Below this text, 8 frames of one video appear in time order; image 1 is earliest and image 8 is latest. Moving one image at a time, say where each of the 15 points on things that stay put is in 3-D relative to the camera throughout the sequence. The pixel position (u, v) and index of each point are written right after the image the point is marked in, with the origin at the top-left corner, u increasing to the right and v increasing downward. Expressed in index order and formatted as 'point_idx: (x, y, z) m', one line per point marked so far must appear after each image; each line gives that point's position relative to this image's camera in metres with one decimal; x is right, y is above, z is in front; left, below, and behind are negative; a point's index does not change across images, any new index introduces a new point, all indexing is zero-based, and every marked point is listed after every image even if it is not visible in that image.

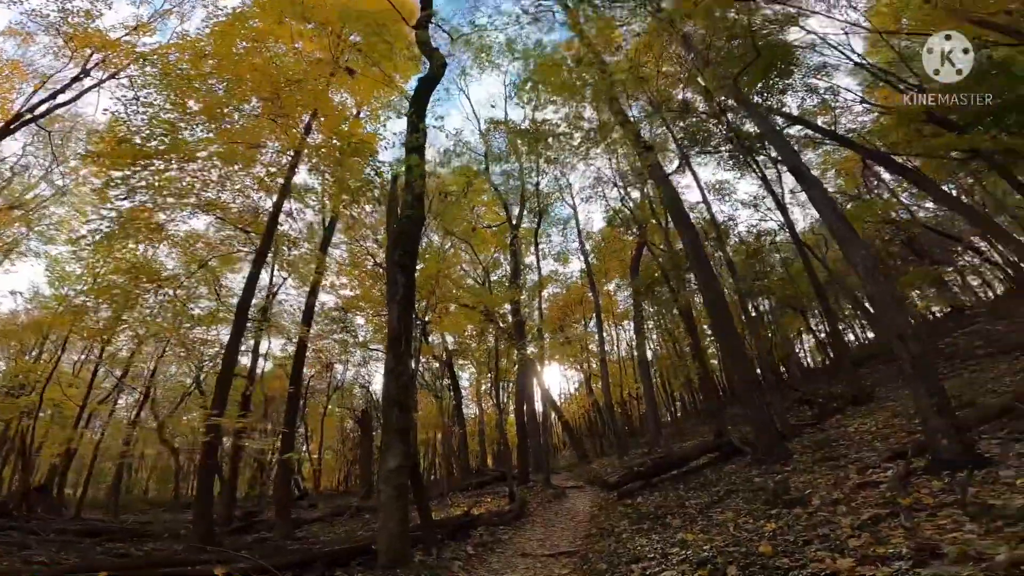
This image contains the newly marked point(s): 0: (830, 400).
0: (+6.7, -2.3, +9.9) m
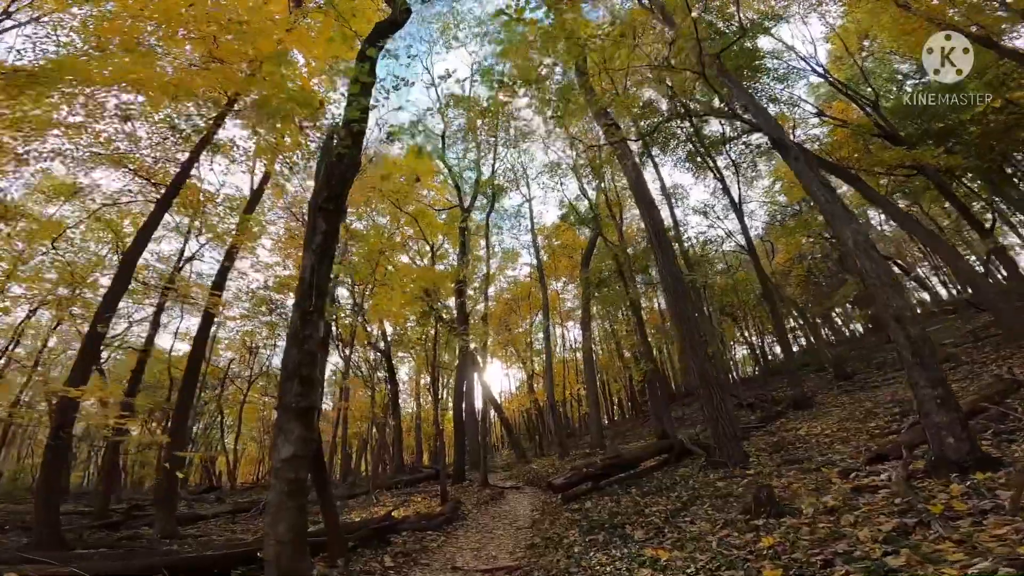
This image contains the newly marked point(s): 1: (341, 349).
0: (+5.5, -2.4, +9.9) m
1: (-6.0, -2.2, +16.7) m
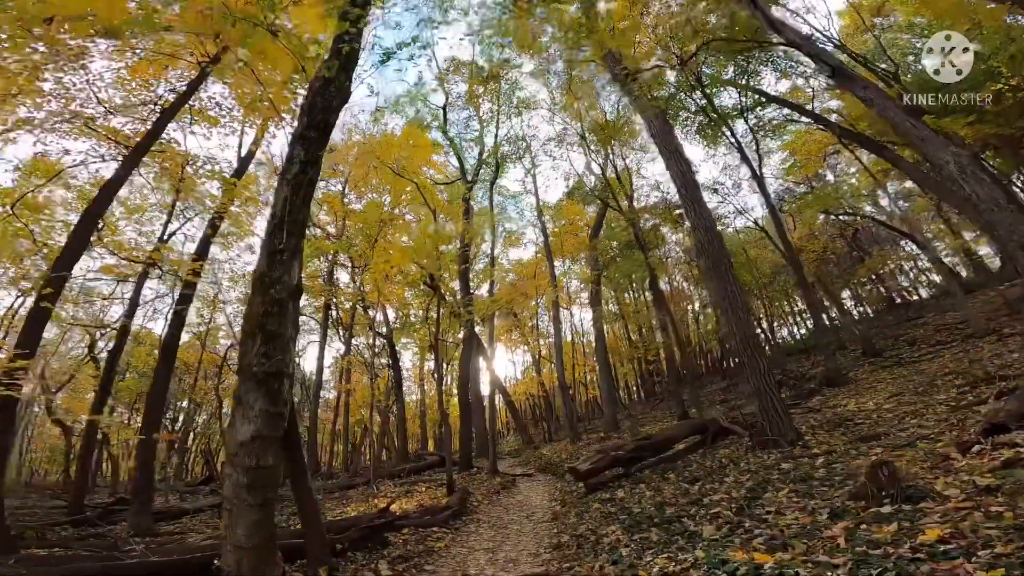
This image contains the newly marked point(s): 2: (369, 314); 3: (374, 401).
0: (+5.6, -1.9, +9.2) m
1: (-5.8, -1.6, +16.1) m
2: (-4.5, -0.8, +14.8) m
3: (-4.8, -3.9, +16.5) m
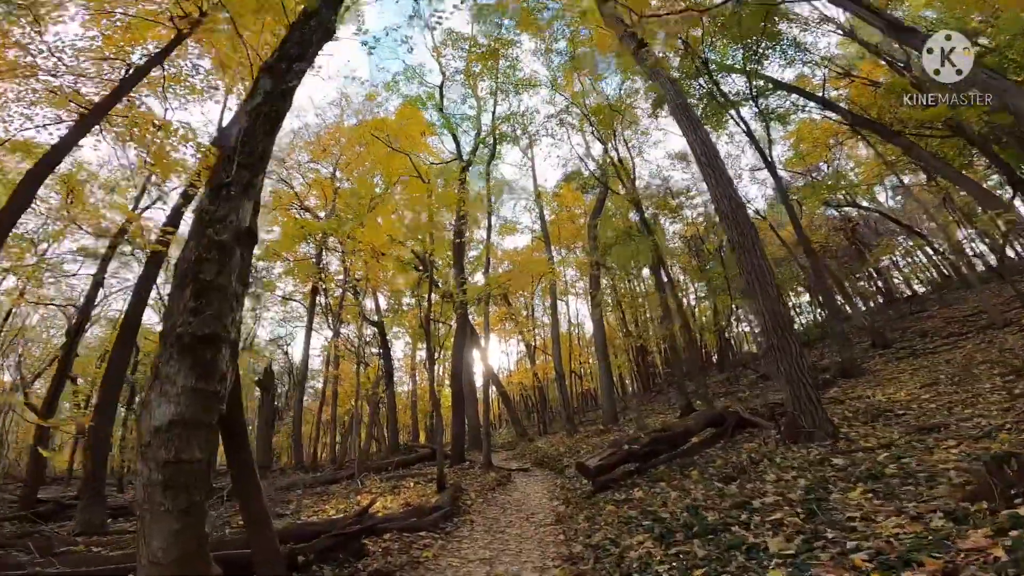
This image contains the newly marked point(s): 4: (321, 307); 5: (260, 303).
0: (+5.6, -1.6, +8.8) m
1: (-6.0, -1.1, +15.5) m
2: (-4.6, -0.4, +14.2) m
3: (-5.0, -3.5, +16.0) m
4: (-6.4, -0.6, +15.8) m
5: (-9.5, -0.6, +17.9) m
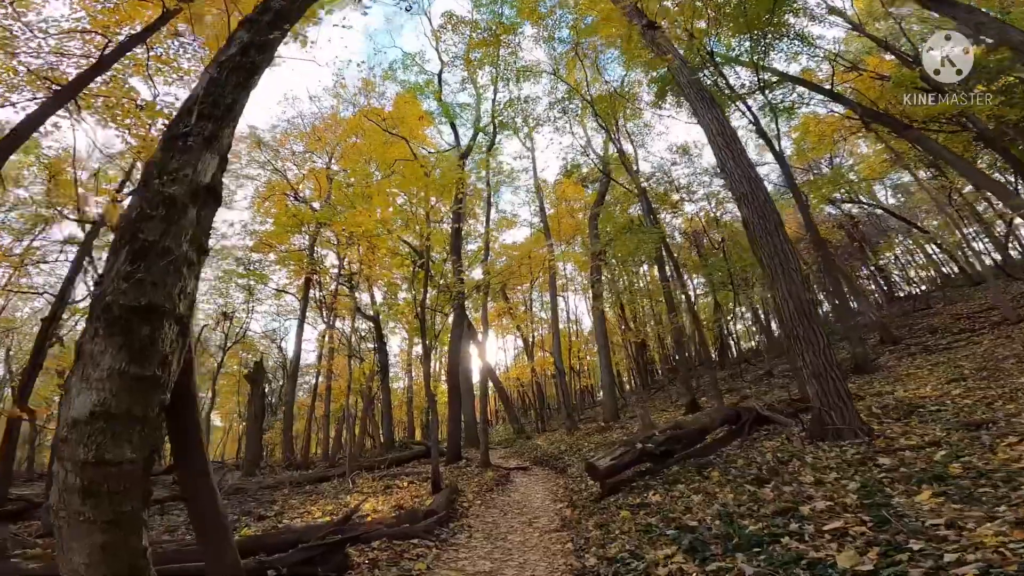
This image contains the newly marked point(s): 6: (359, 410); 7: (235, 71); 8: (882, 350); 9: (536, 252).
0: (+5.5, -1.5, +8.5) m
1: (-6.0, -0.9, +15.1) m
2: (-4.7, -0.2, +13.9) m
3: (-5.1, -3.2, +15.6) m
4: (-6.4, -0.4, +15.4) m
5: (-9.6, -0.3, +17.5) m
6: (-6.3, -5.1, +19.7) m
7: (-1.4, +1.1, +2.4) m
8: (+7.5, -1.3, +9.6) m
9: (+0.8, +1.2, +15.4) m
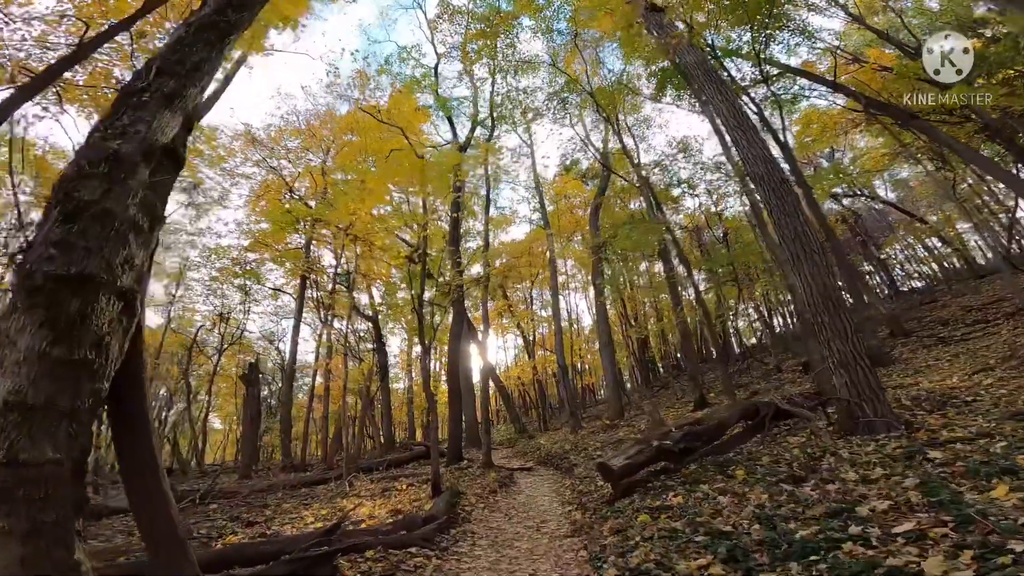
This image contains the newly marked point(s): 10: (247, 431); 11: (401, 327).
0: (+5.6, -1.4, +8.3) m
1: (-6.0, -0.9, +14.9) m
2: (-4.6, -0.1, +13.6) m
3: (-5.0, -3.2, +15.4) m
4: (-6.4, -0.4, +15.2) m
5: (-9.6, -0.3, +17.2) m
6: (-6.2, -5.0, +19.4) m
7: (-1.4, +1.2, +2.2) m
8: (+7.5, -1.1, +9.3) m
9: (+0.8, +1.3, +15.2) m
10: (-6.4, -3.5, +11.5) m
11: (-3.8, -1.3, +16.2) m
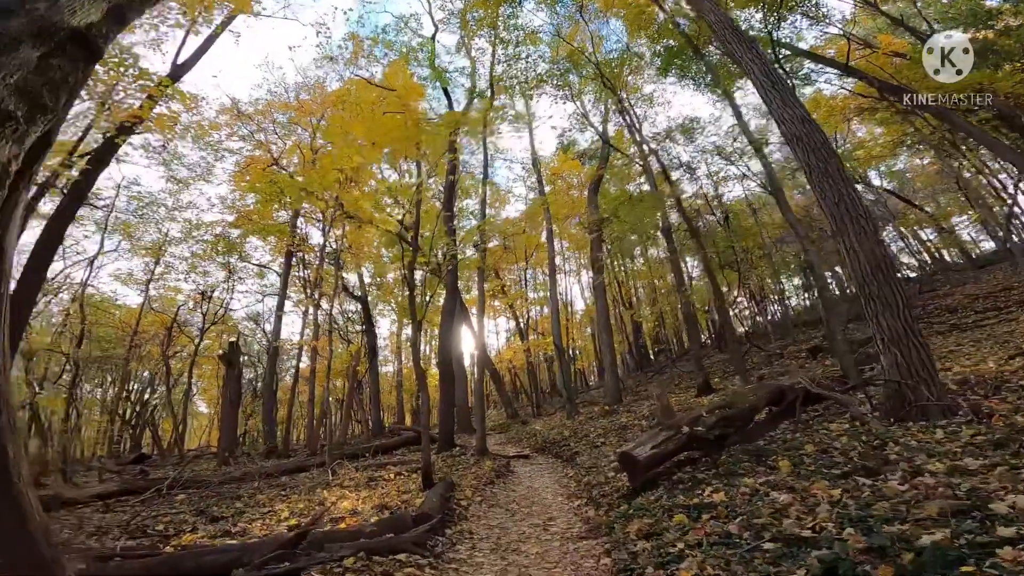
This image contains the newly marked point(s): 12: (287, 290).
0: (+5.5, -1.1, +7.9) m
1: (-6.2, -0.2, +14.3) m
2: (-4.8, +0.4, +13.1) m
3: (-5.2, -2.6, +14.9) m
4: (-6.6, +0.3, +14.6) m
5: (-9.8, +0.4, +16.5) m
6: (-6.6, -4.3, +19.0) m
7: (-1.3, +1.4, +1.6) m
8: (+7.4, -0.8, +9.0) m
9: (+0.6, +1.8, +14.7) m
10: (-6.6, -2.9, +11.0) m
11: (-4.0, -0.6, +15.7) m
12: (-7.1, -0.1, +14.8) m
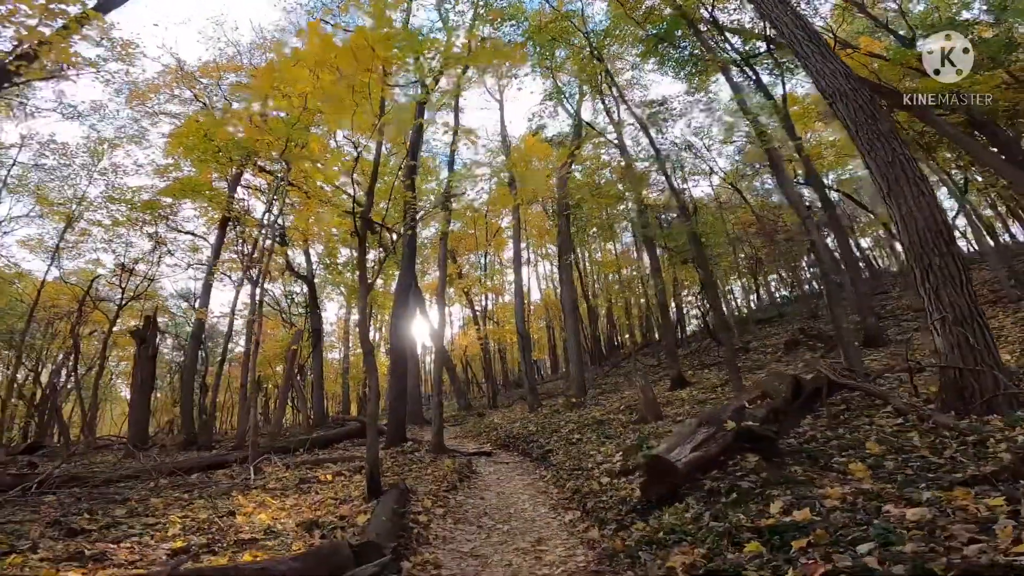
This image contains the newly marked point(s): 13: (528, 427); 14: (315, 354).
0: (+4.9, -1.0, +7.7) m
1: (-7.3, +0.5, +12.9) m
2: (-5.8, +1.1, +11.8) m
3: (-6.5, -1.9, +13.6) m
4: (-7.7, +1.0, +13.1) m
5: (-11.0, +1.3, +14.8) m
6: (-8.3, -3.5, +17.5) m
7: (-1.2, +1.7, +0.7) m
8: (+6.7, -0.8, +9.0) m
9: (-0.5, +2.2, +13.9) m
10: (-7.5, -2.3, +9.6) m
11: (-5.3, 0.0, +14.5) m
12: (-8.2, +0.7, +13.3) m
13: (+0.1, -2.9, +9.8) m
14: (-5.5, -1.8, +13.2) m
